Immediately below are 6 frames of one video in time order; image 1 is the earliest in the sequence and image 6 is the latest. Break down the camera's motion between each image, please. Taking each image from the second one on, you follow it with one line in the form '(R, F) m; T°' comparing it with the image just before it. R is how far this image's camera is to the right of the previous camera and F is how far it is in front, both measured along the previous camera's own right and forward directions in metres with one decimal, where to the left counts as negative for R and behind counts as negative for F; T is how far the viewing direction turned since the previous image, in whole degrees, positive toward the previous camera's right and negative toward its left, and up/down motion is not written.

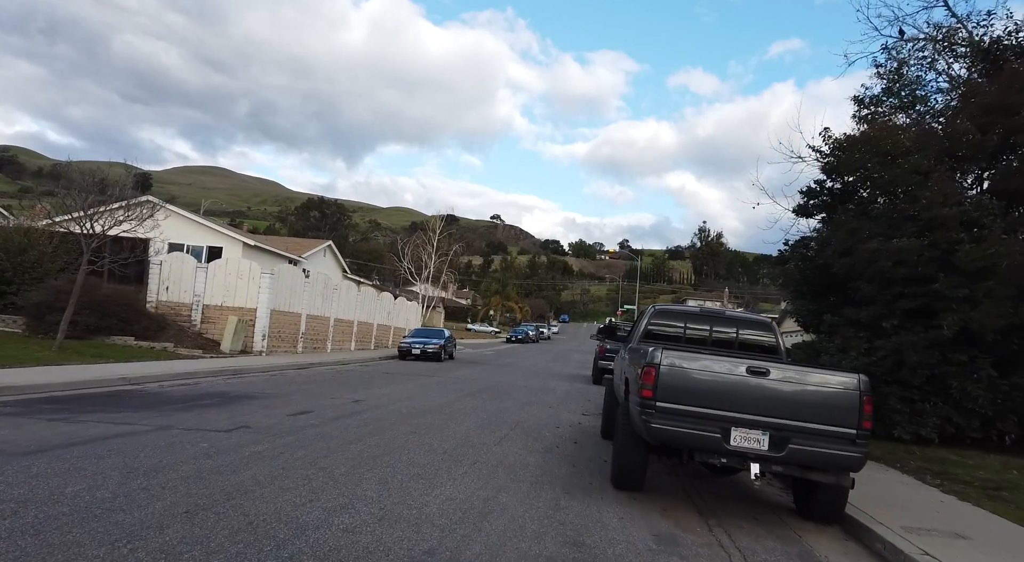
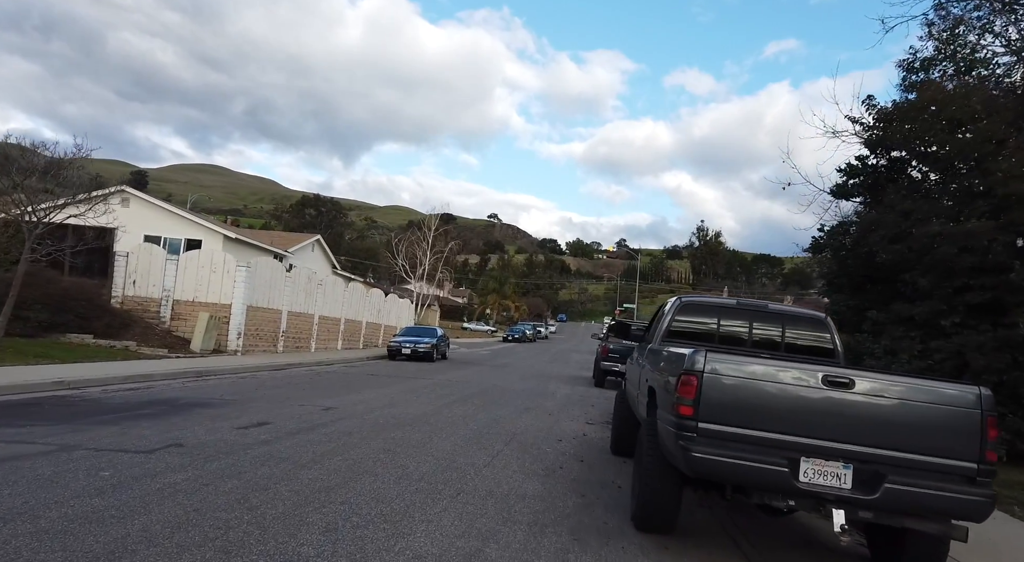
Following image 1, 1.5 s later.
(0.0, +1.7) m; 0°
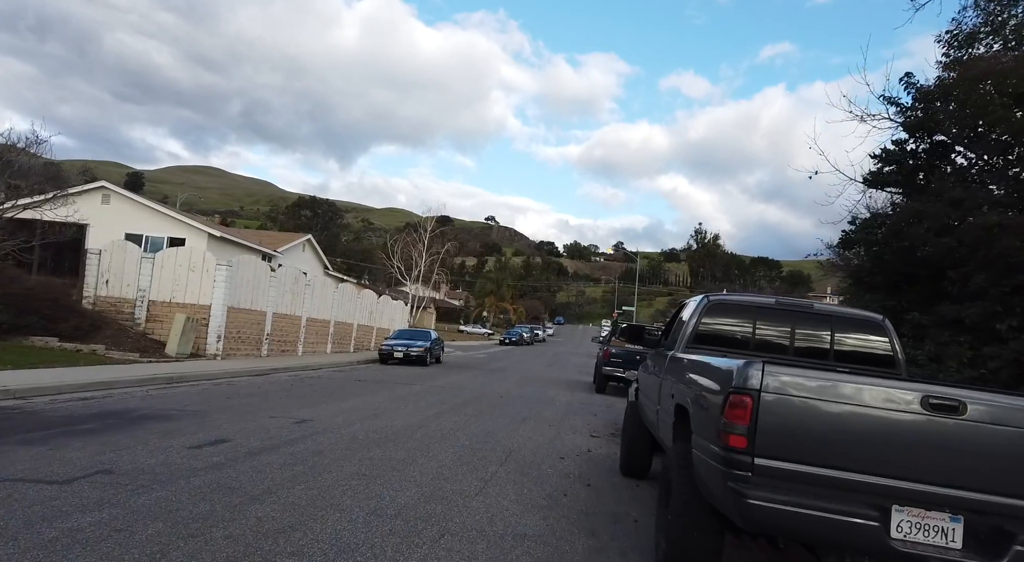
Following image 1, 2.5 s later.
(0.0, +1.2) m; 0°
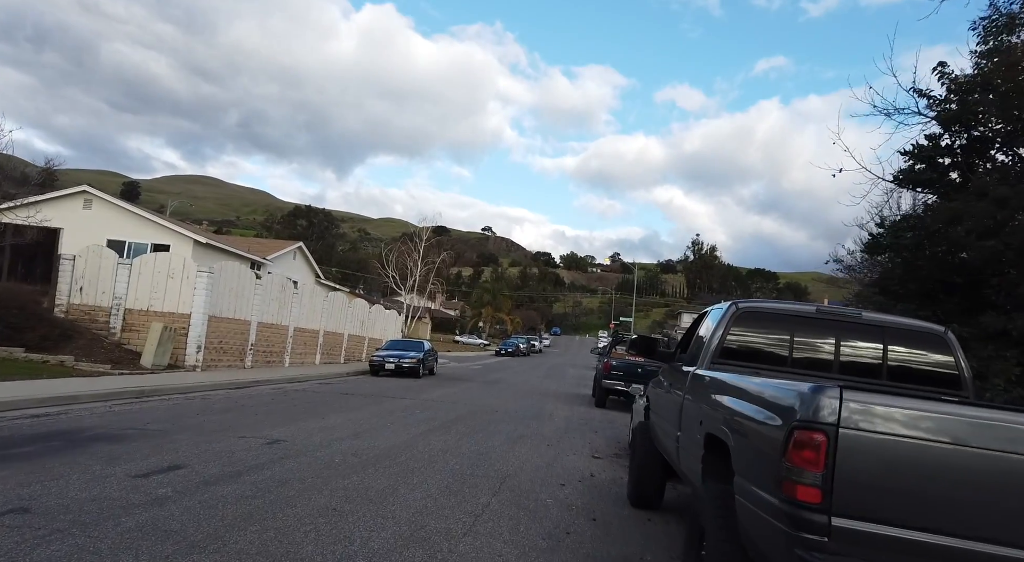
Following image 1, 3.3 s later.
(0.0, +1.0) m; 0°
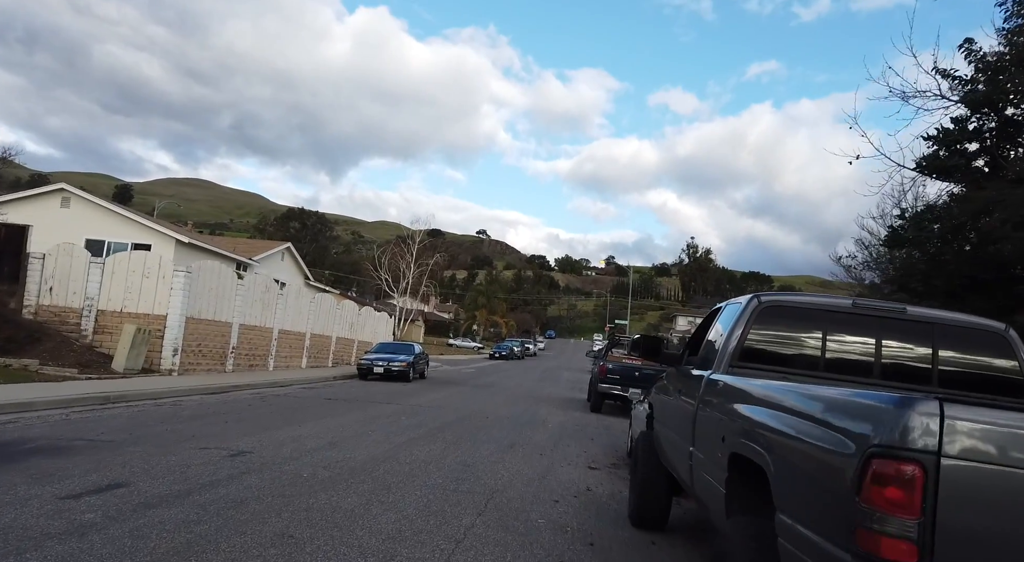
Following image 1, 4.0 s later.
(+0.1, +0.8) m; 0°
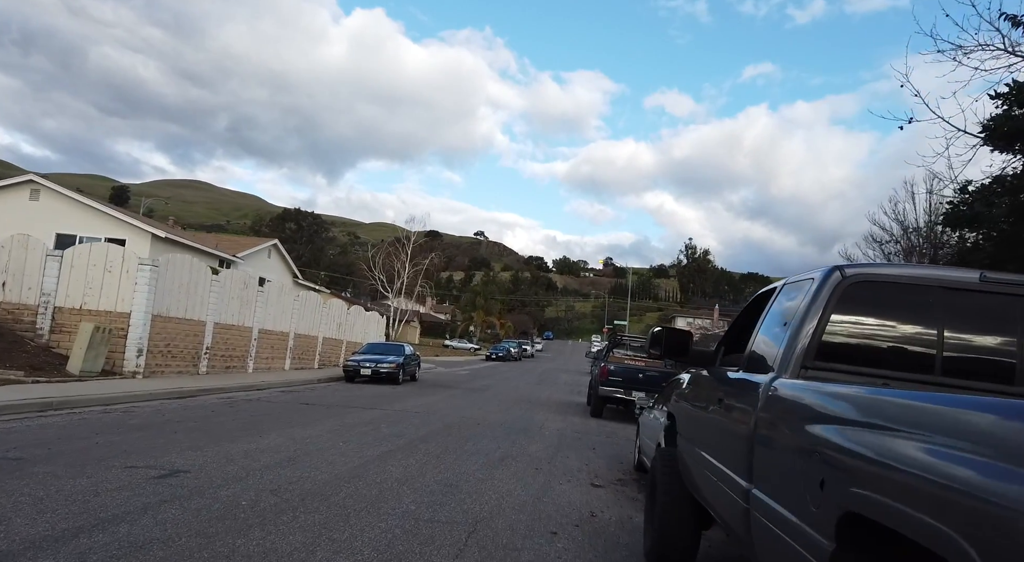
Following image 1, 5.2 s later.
(+0.1, +1.4) m; 0°
